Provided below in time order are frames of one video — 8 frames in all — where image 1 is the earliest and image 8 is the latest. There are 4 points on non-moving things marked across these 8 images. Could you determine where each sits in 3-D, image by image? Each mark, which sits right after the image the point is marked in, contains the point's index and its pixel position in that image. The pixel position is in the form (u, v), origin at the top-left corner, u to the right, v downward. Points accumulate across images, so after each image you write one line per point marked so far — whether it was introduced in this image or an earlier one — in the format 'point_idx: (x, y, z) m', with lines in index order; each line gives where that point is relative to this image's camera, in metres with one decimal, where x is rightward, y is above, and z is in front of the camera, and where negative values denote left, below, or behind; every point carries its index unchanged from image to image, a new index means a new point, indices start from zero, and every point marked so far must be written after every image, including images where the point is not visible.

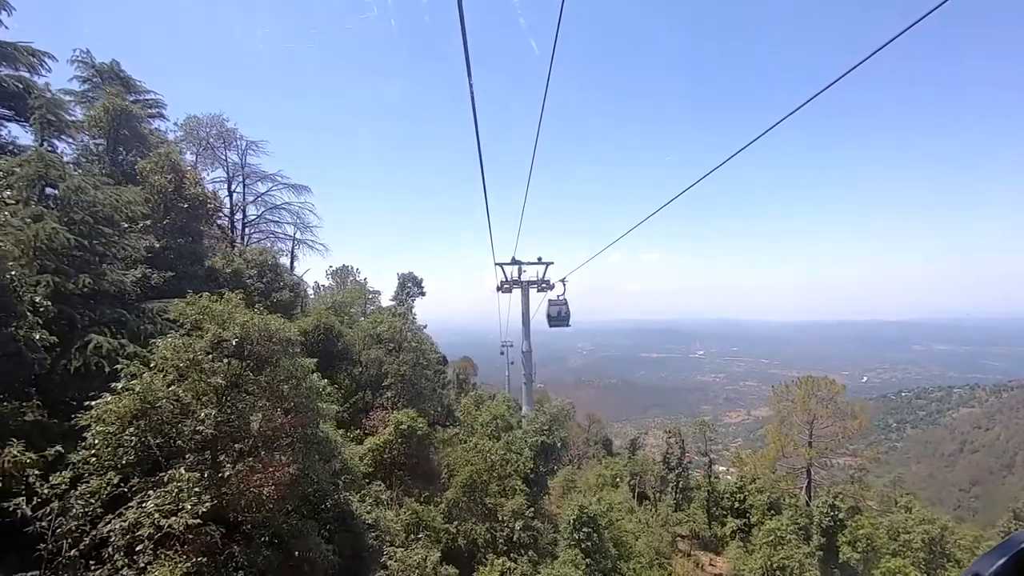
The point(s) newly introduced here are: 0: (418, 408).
0: (-2.4, -3.1, +13.7) m
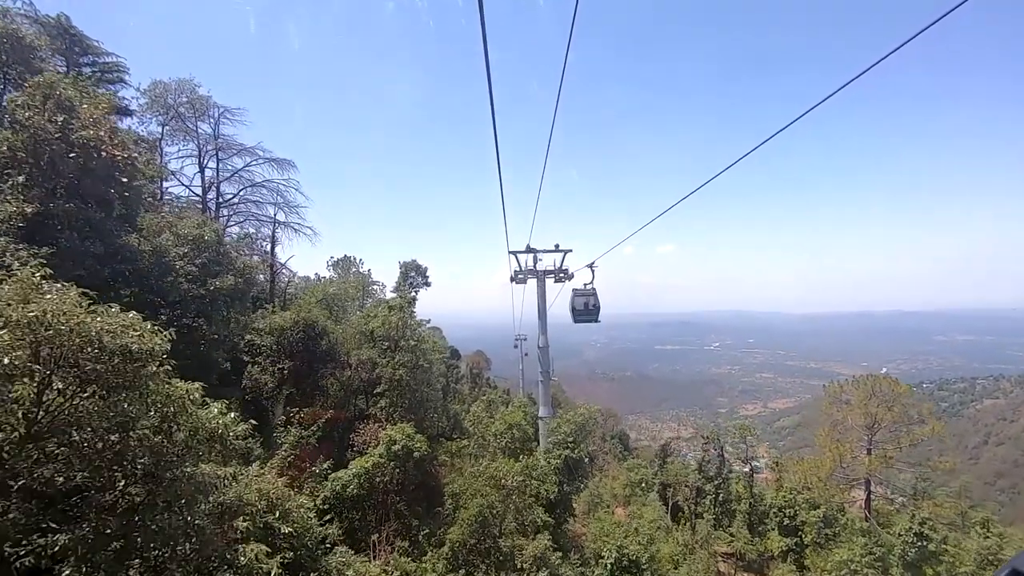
0: (-2.0, -2.9, +11.5) m
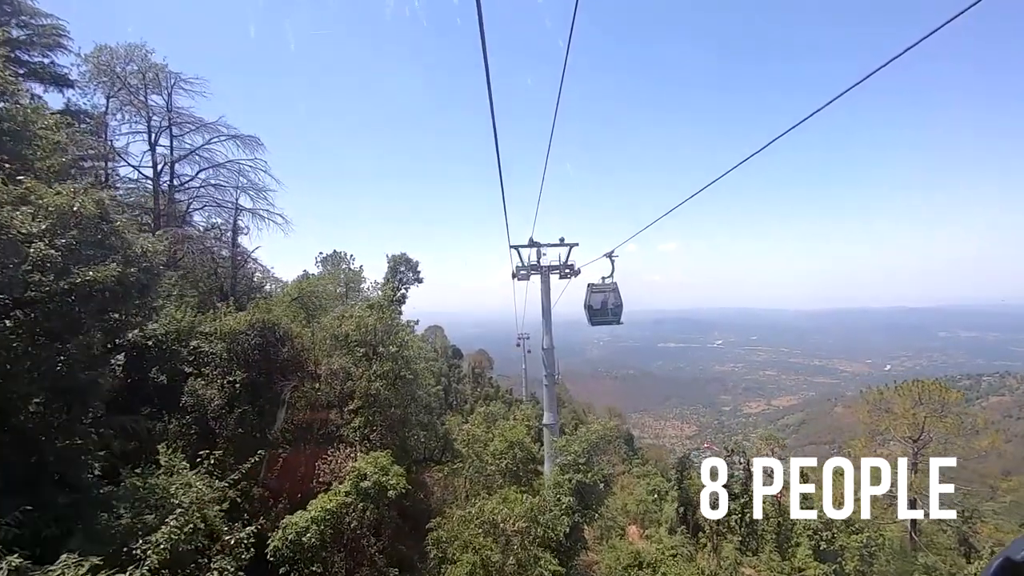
0: (-2.0, -2.8, +9.6) m
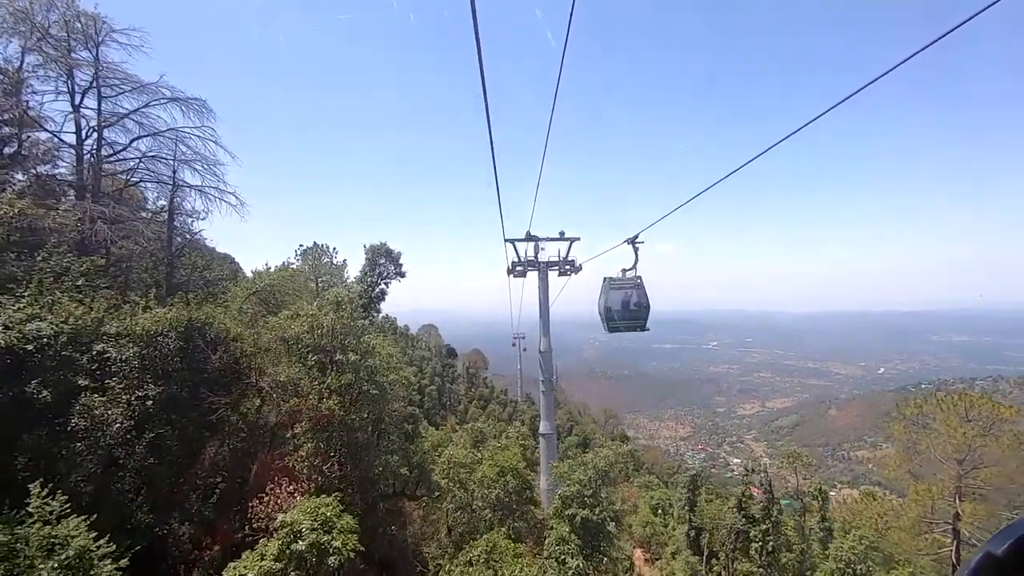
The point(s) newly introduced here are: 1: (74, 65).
0: (-2.1, -2.7, +7.7) m
1: (-8.3, +4.2, +10.2) m
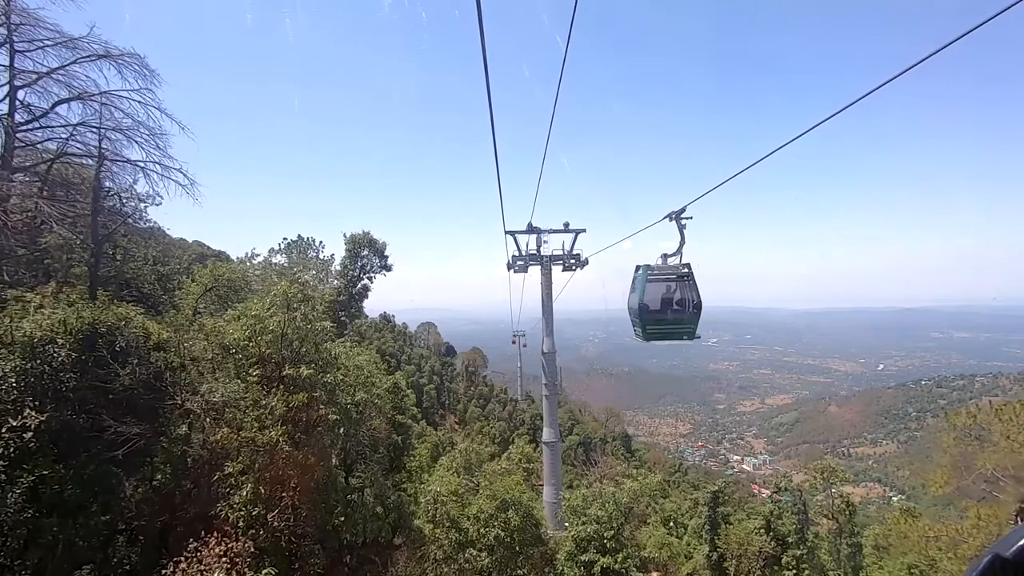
0: (-2.1, -2.6, +6.0) m
1: (-8.3, +4.3, +8.4) m
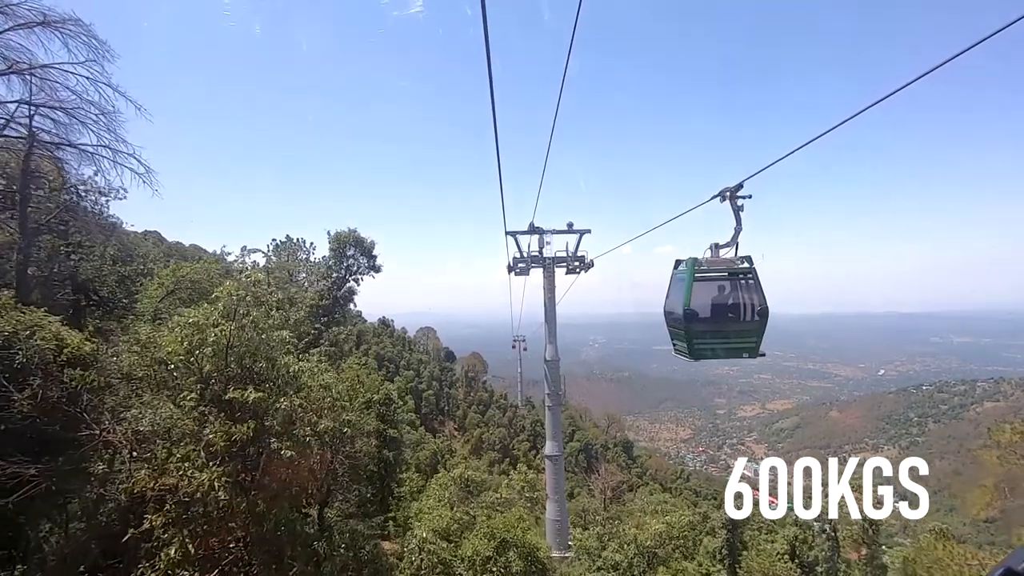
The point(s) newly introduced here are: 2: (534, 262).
0: (-2.1, -2.6, +4.8) m
1: (-8.3, +4.3, +7.3) m
2: (+0.6, +0.8, +15.3) m
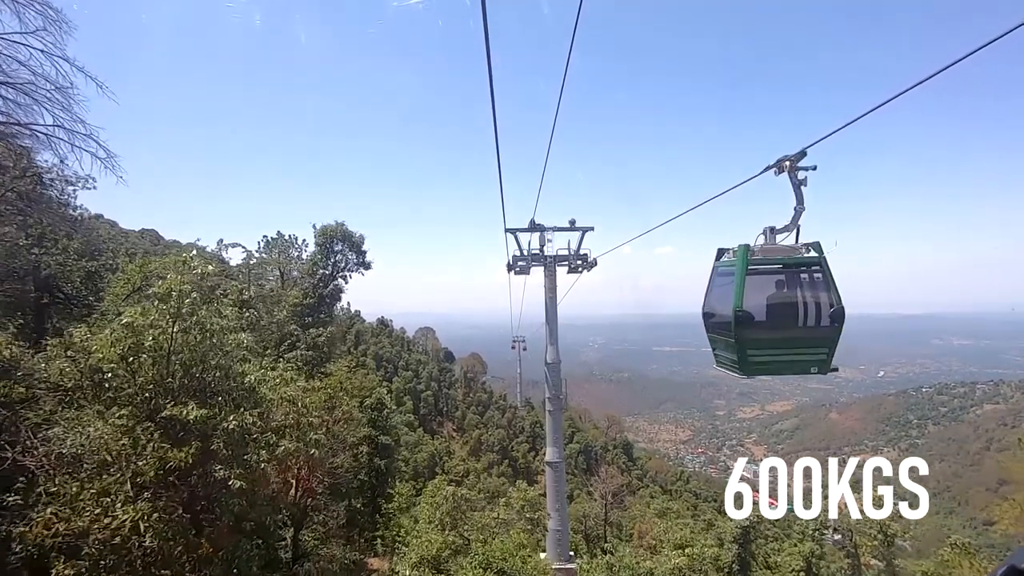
0: (-2.1, -2.6, +4.0) m
1: (-8.2, +4.3, +6.5) m
2: (+0.6, +0.8, +14.5) m
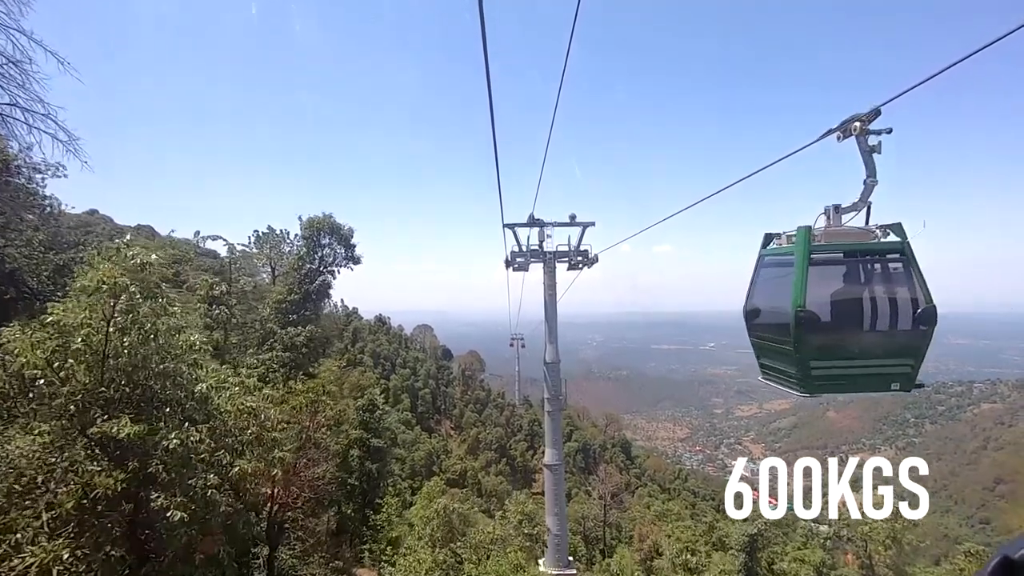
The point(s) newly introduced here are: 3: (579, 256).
0: (-2.1, -2.5, +3.4) m
1: (-8.3, +4.4, +5.8) m
2: (+0.6, +0.9, +13.9) m
3: (+2.1, +1.0, +16.0) m
